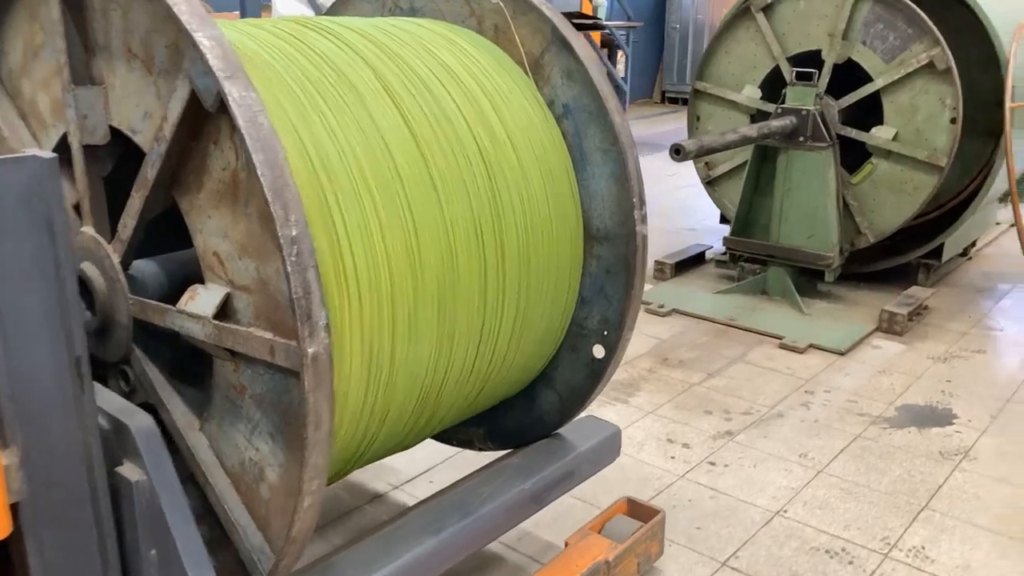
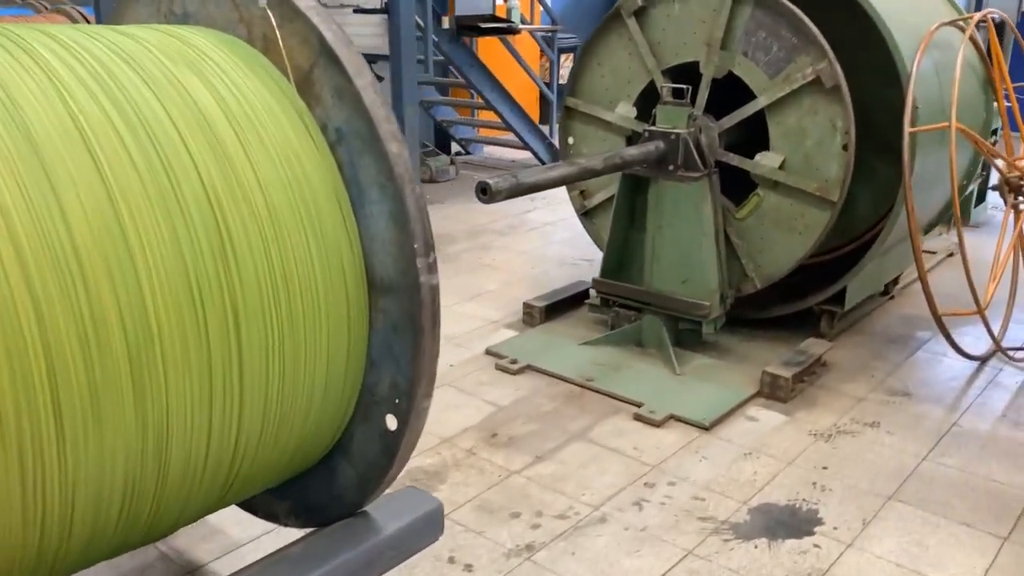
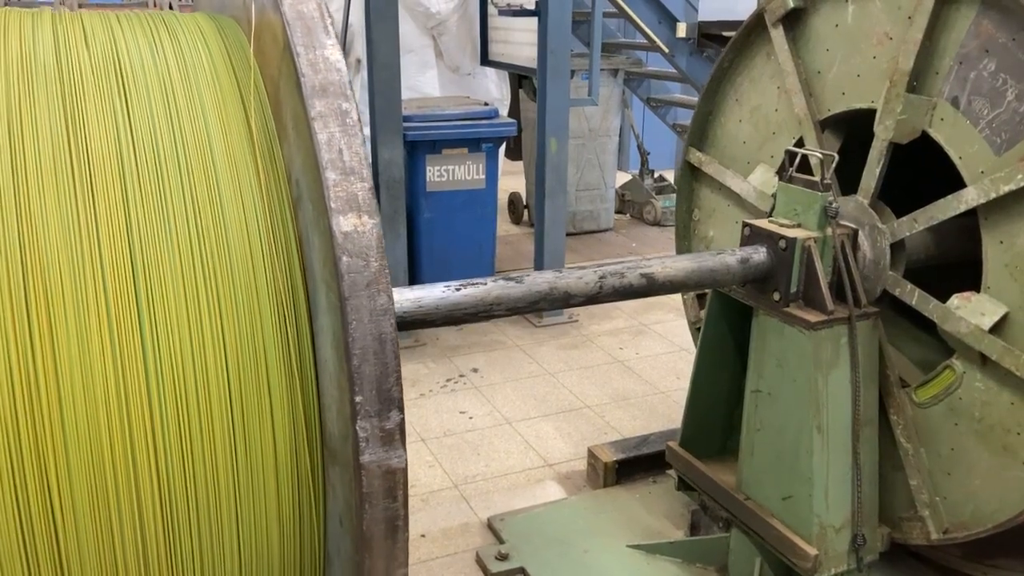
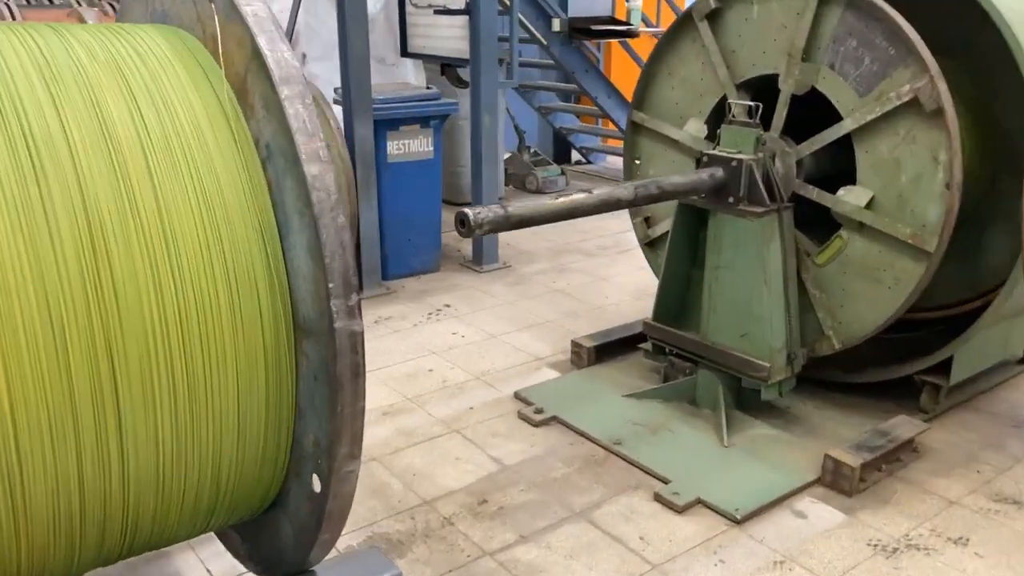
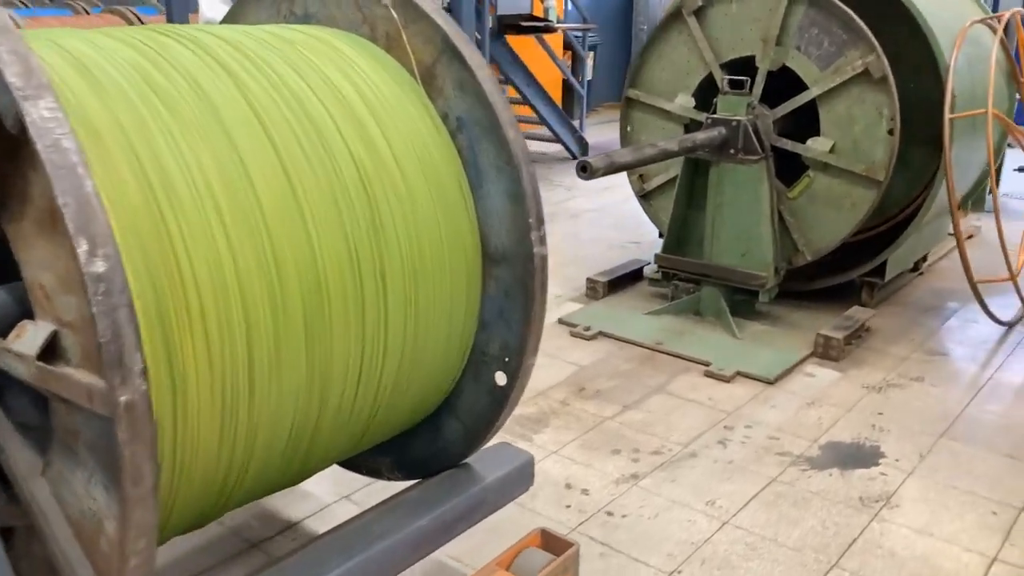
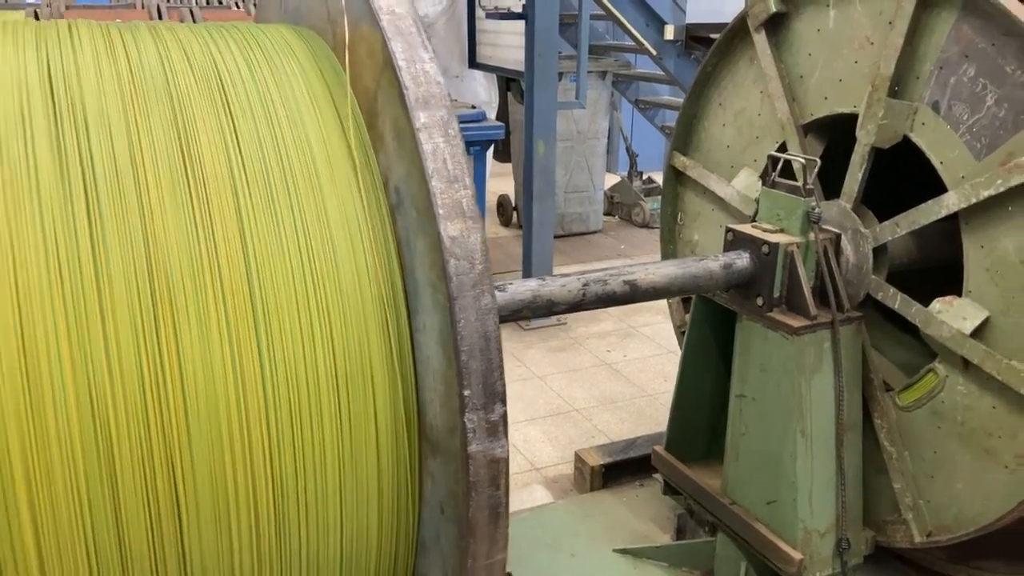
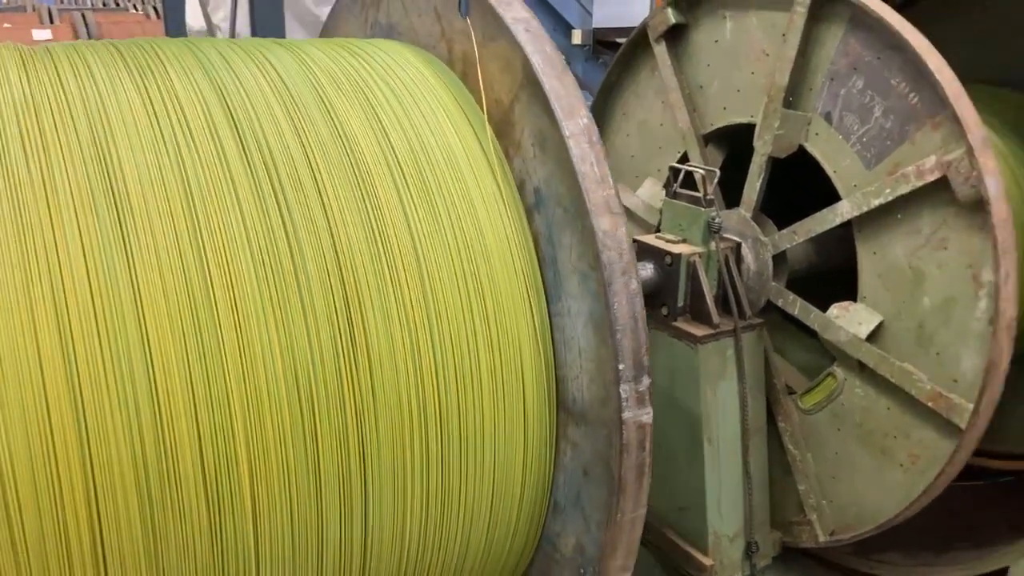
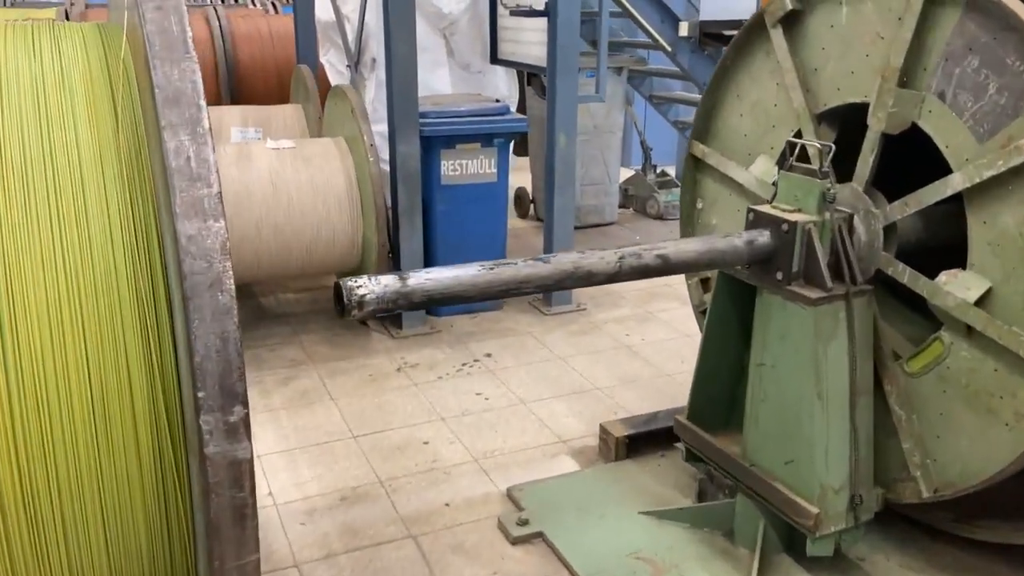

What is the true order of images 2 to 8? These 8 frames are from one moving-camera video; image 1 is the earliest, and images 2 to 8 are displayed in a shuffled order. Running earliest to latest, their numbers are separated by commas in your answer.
5, 2, 4, 8, 3, 6, 7
